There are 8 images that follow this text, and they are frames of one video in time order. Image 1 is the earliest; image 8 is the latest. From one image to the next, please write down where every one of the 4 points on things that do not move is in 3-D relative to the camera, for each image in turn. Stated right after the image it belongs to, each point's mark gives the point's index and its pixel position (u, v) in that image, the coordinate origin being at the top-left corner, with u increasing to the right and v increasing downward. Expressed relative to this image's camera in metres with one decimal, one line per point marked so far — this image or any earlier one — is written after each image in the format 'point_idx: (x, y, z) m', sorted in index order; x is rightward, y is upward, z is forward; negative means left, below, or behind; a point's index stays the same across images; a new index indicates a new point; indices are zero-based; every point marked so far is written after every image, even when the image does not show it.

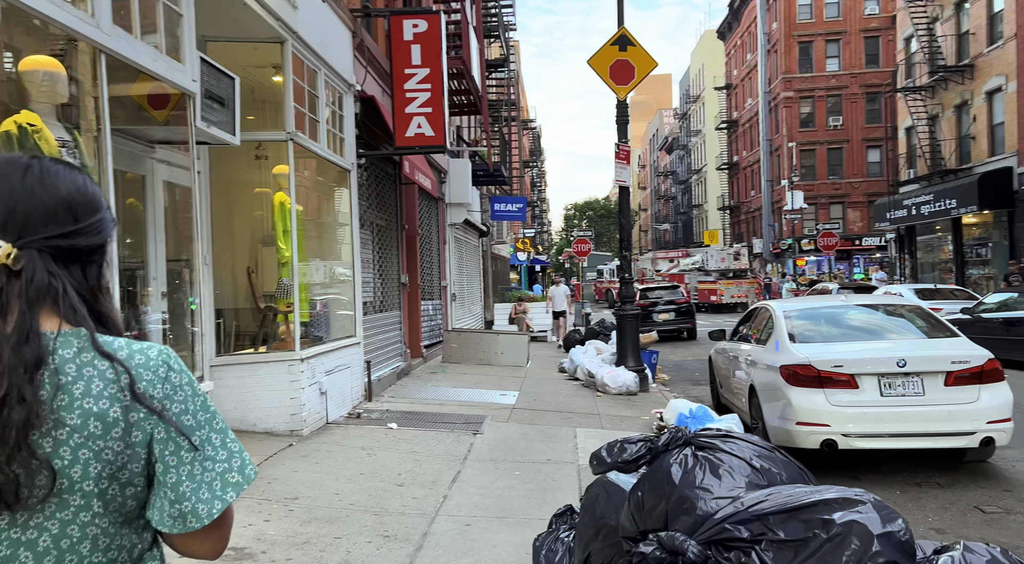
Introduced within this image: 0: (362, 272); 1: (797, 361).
0: (-2.0, +0.1, +9.8) m
1: (+2.4, -0.7, +6.4) m
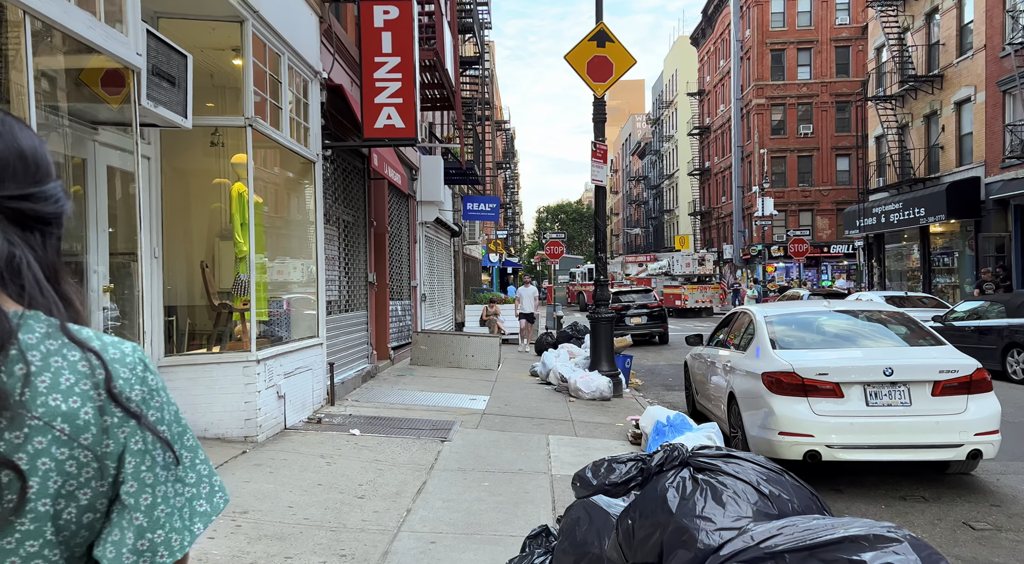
0: (-2.3, +0.2, +9.4) m
1: (+2.2, -0.7, +6.2) m
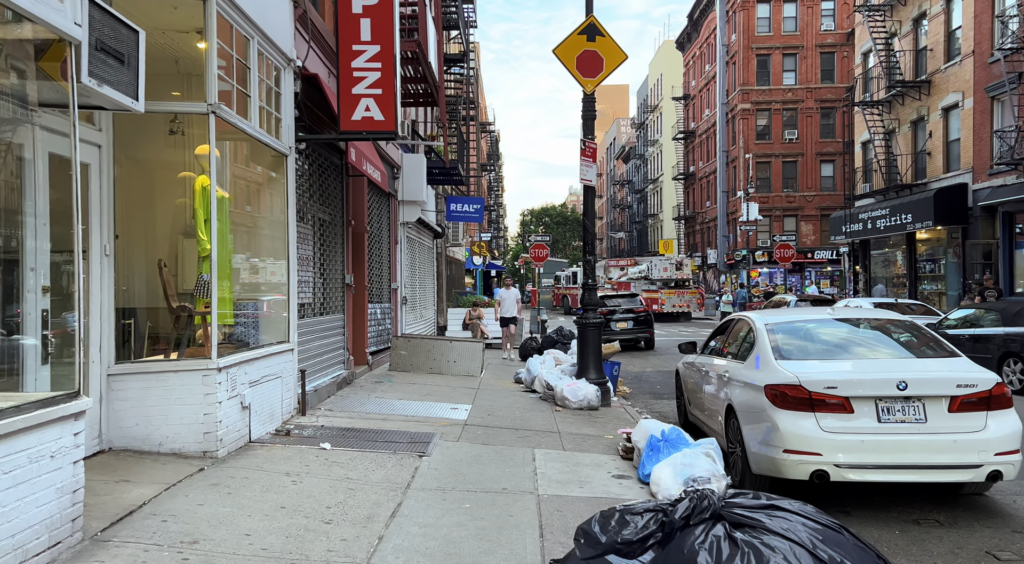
0: (-2.5, +0.1, +8.9) m
1: (+2.1, -0.7, +5.7) m
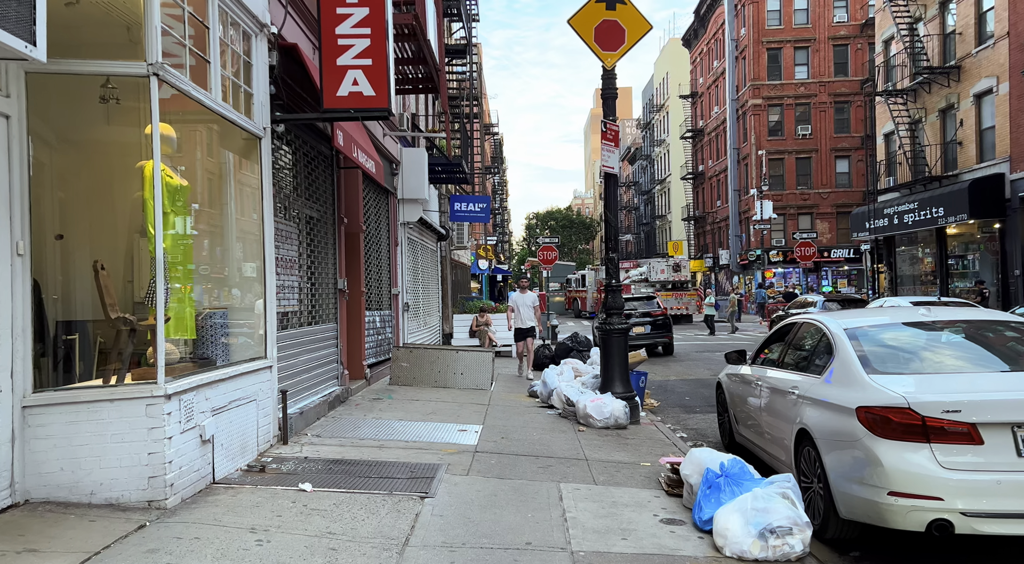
0: (-2.3, +0.1, +7.6) m
1: (+2.2, -0.7, +4.5) m
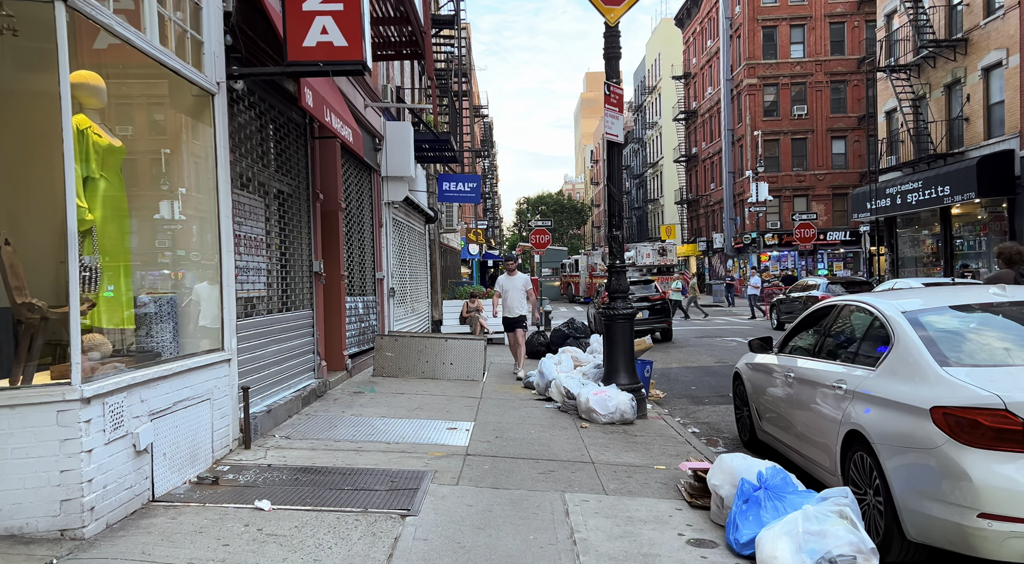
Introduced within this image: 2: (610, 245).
0: (-2.4, +0.2, +6.7) m
1: (+2.2, -0.6, +3.6) m
2: (+1.1, +0.4, +8.7) m
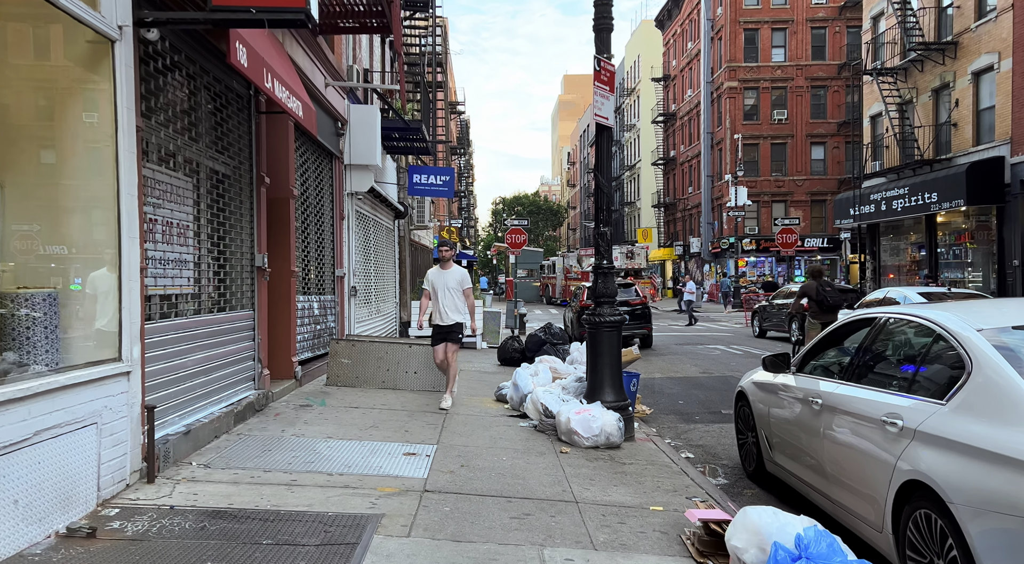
0: (-2.6, +0.3, +5.6) m
1: (+2.1, -0.6, +2.7) m
2: (+0.8, +0.4, +7.6) m
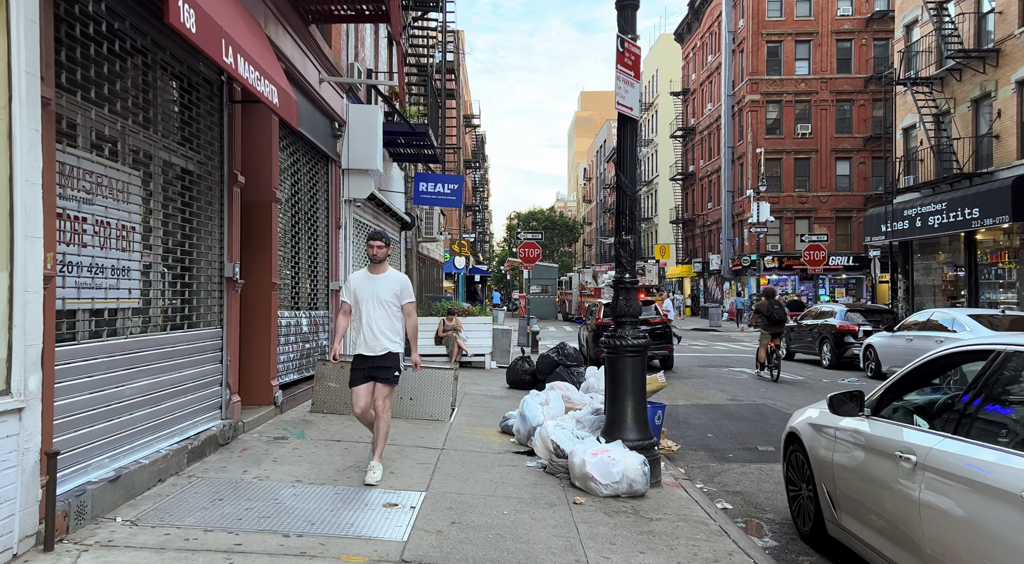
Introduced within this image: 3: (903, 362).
0: (-2.6, +0.2, +4.6) m
1: (+2.0, -0.7, +1.6) m
2: (+0.9, +0.2, +6.6) m
3: (+7.1, -1.5, +13.8) m
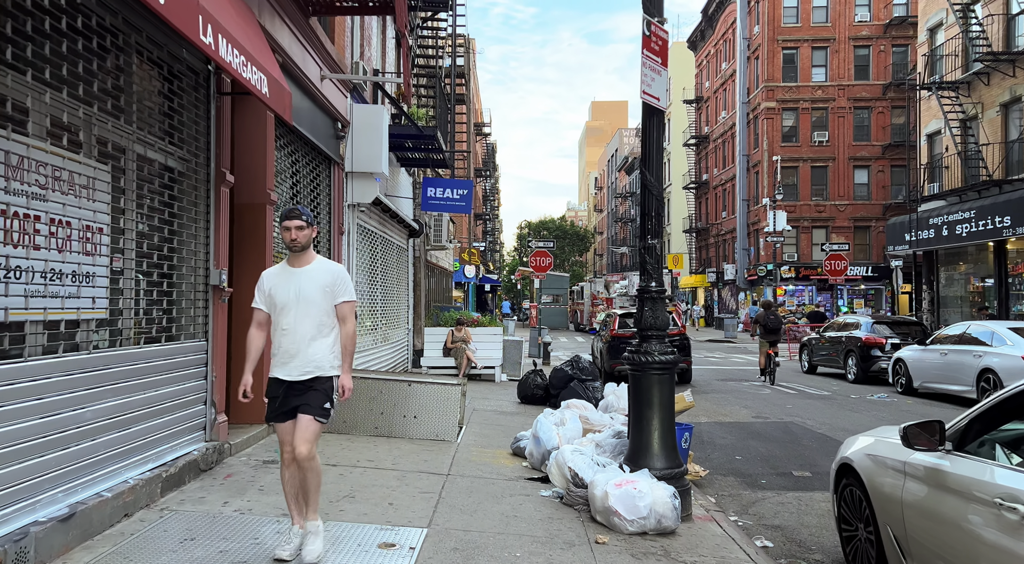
0: (-2.5, +0.2, +4.0) m
1: (+2.1, -0.7, +0.9) m
2: (+1.0, +0.2, +6.0) m
3: (+7.3, -1.7, +13.1) m
